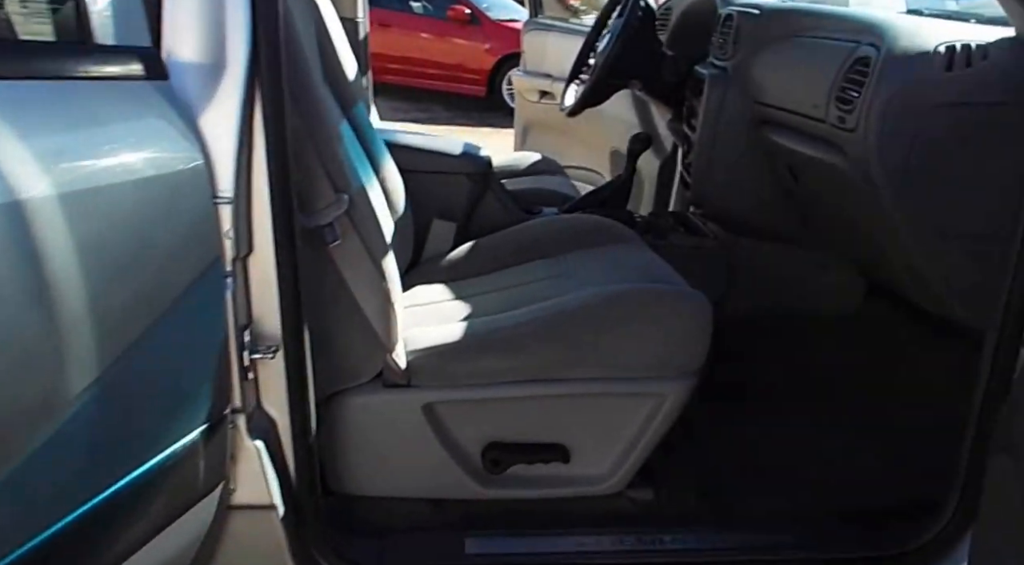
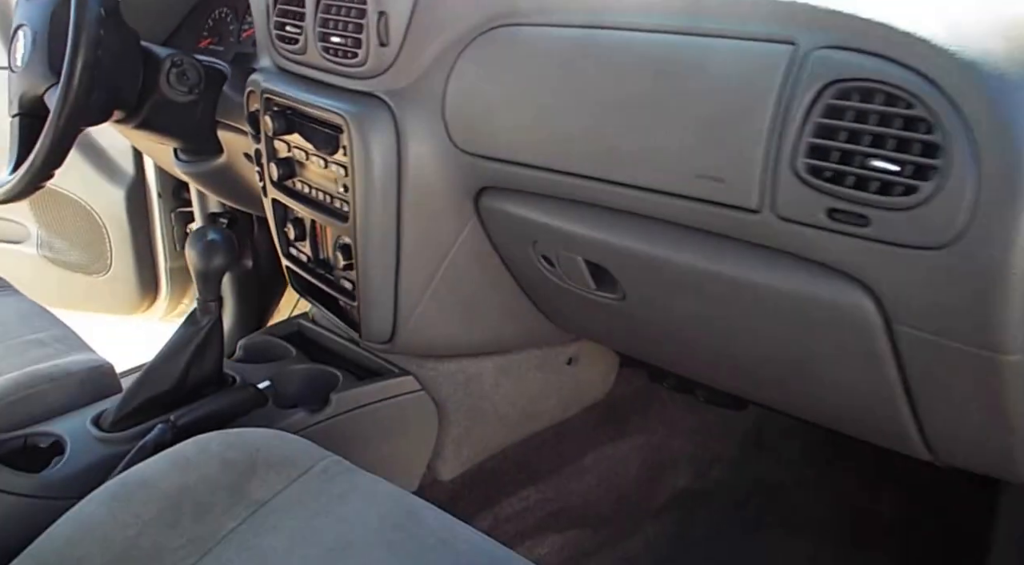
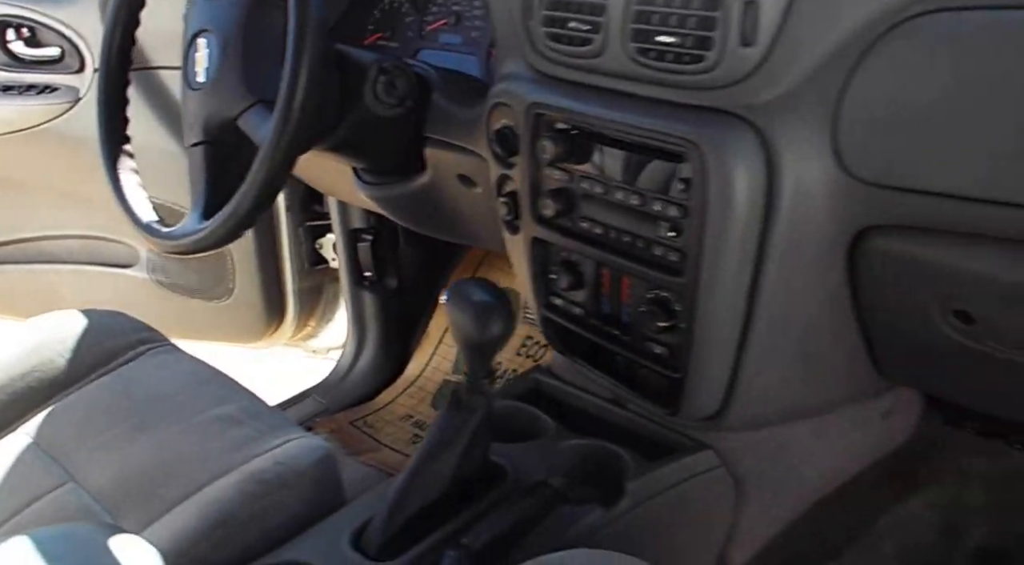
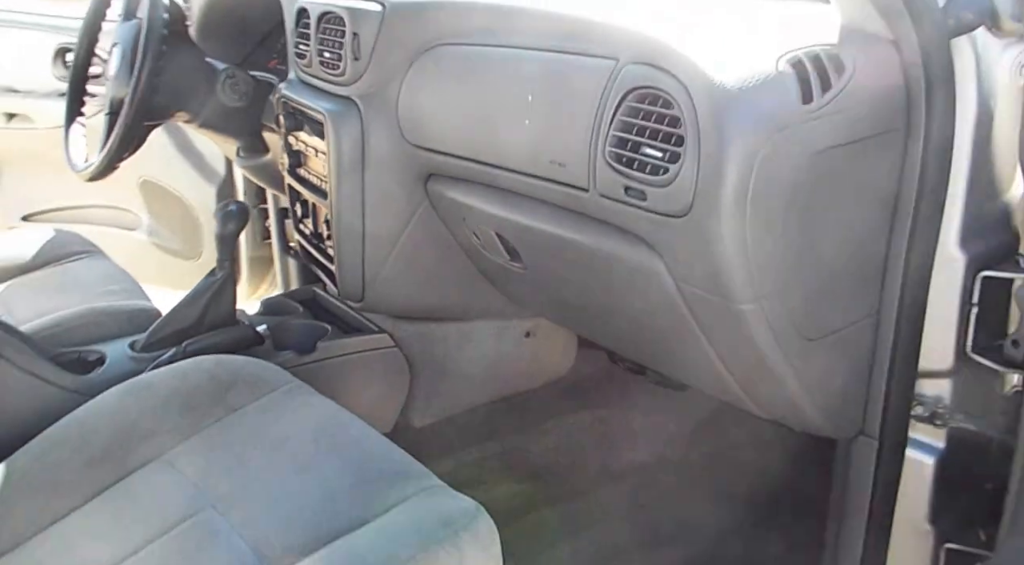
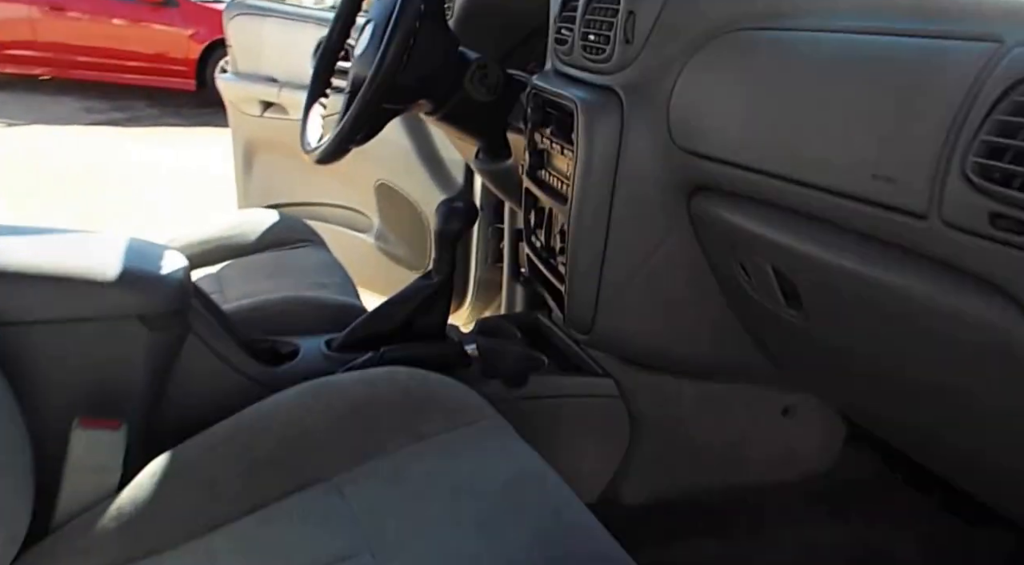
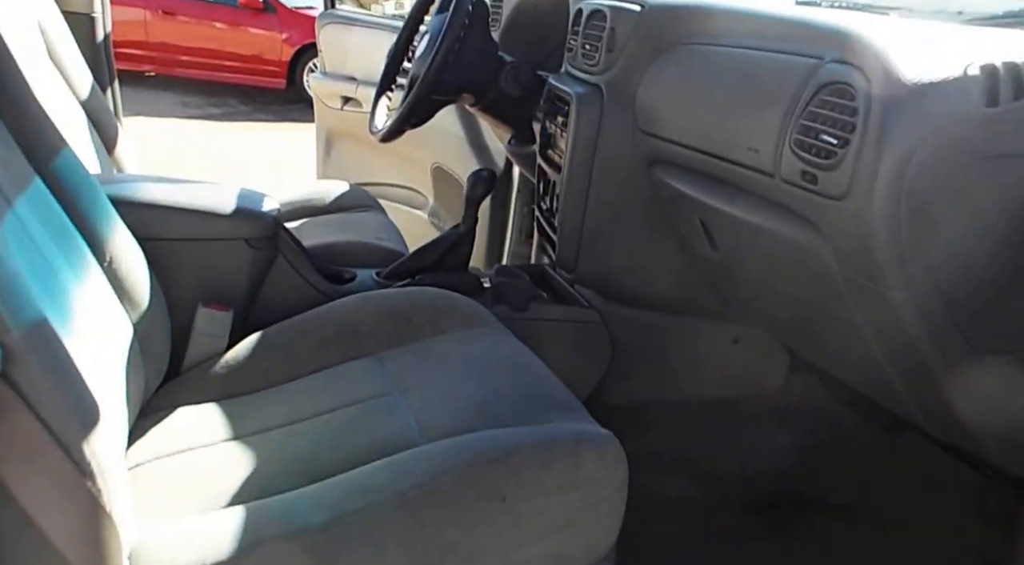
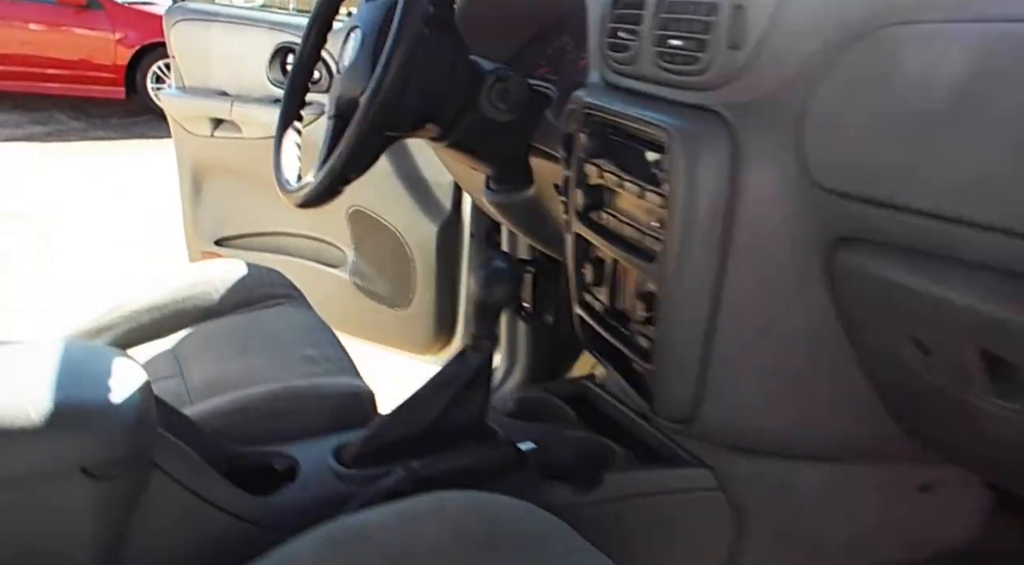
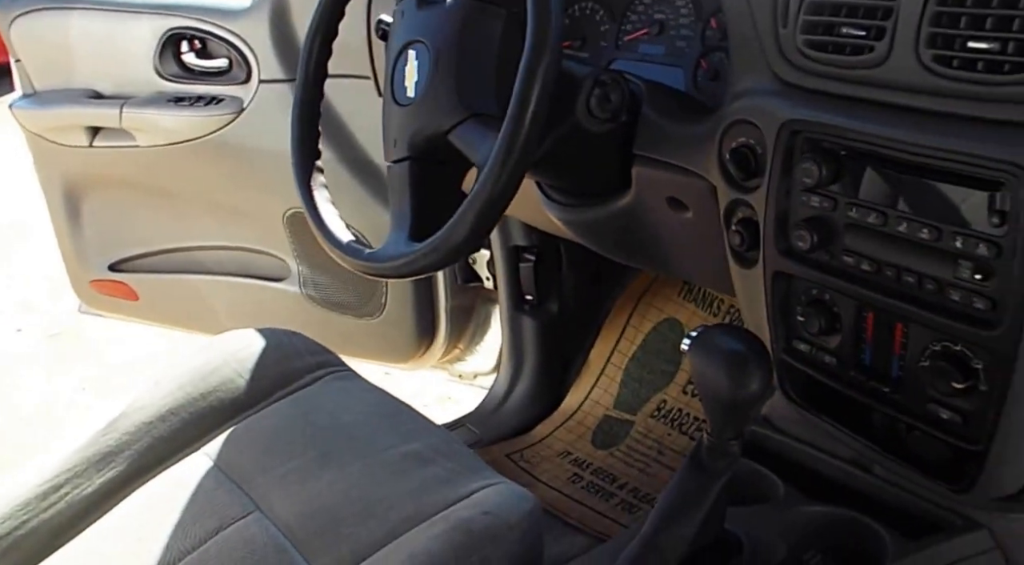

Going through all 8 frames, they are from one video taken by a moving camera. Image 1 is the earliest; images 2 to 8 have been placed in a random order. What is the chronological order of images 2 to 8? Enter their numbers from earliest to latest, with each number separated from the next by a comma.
6, 5, 7, 8, 3, 2, 4
